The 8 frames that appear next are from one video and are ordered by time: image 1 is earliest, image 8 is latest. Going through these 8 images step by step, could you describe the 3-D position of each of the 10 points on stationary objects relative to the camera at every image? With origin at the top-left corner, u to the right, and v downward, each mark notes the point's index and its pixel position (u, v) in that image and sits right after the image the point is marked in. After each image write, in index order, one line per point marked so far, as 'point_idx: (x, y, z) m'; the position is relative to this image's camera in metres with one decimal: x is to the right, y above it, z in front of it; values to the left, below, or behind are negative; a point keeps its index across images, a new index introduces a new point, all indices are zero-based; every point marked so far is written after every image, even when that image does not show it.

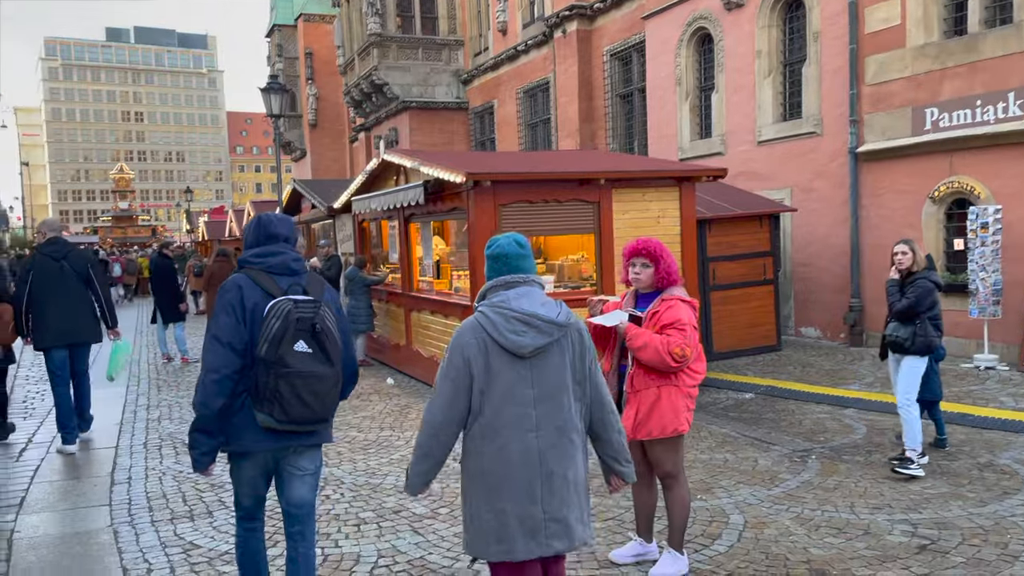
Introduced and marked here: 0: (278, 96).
0: (-4.6, +3.7, +15.4) m
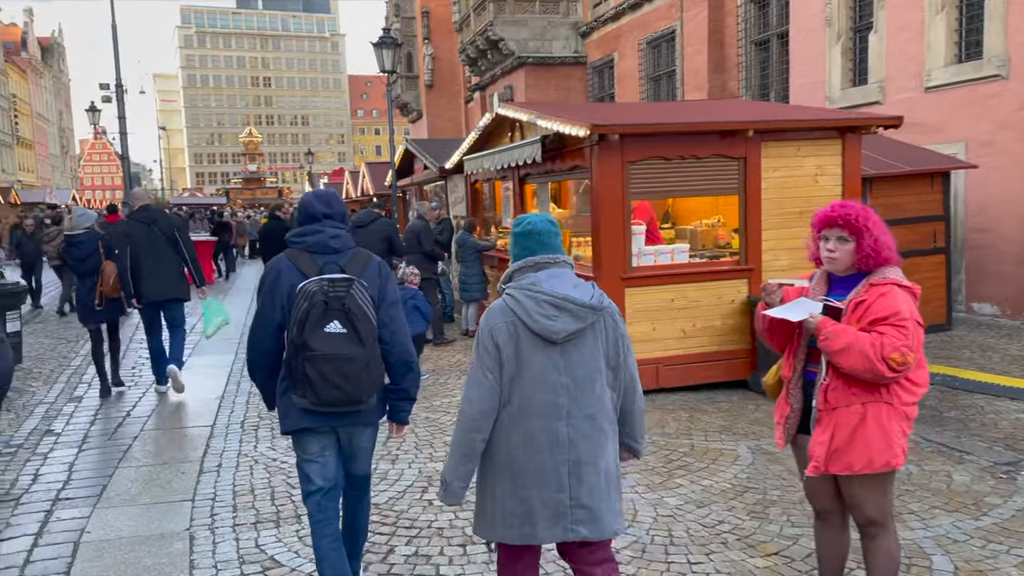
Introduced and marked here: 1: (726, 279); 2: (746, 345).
0: (-2.3, +4.4, +14.8) m
1: (+2.0, +0.1, +7.5) m
2: (+2.3, -0.6, +7.6) m
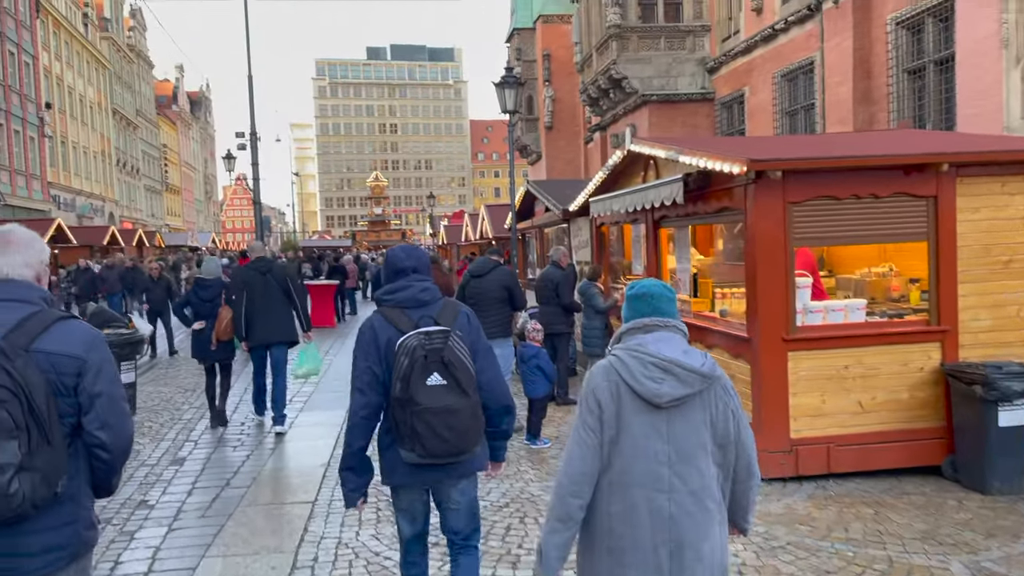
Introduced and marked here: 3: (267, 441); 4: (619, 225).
0: (0.0, +3.6, +14.2) m
1: (+3.2, -0.4, +6.2) m
2: (+3.4, -1.1, +6.3) m
3: (-2.4, -1.5, +7.7) m
4: (+1.4, +0.8, +10.0) m
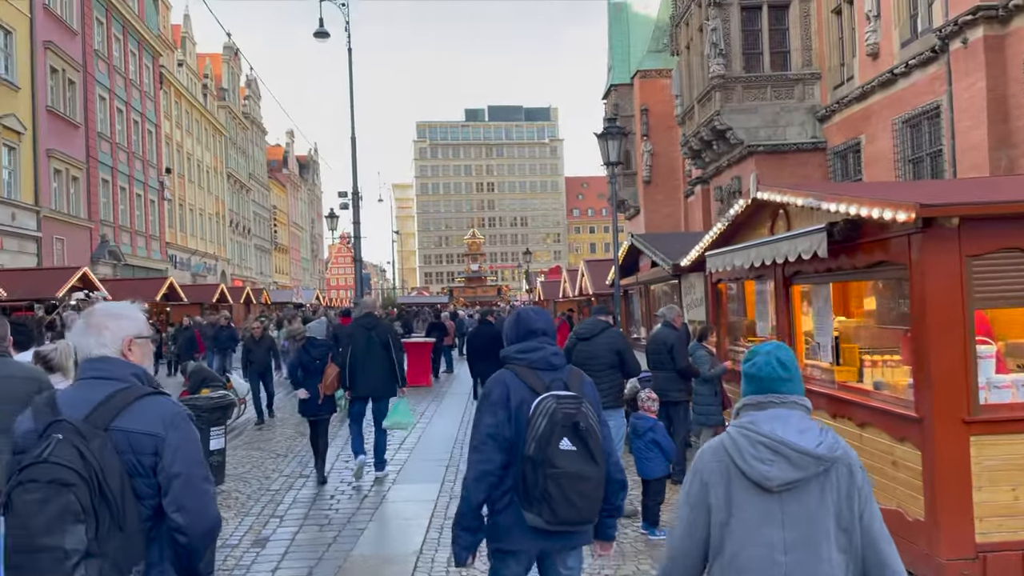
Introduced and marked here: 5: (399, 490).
0: (+1.8, +2.5, +13.6) m
1: (+3.9, -0.9, +5.0) m
2: (+4.2, -1.5, +5.0) m
3: (-1.4, -2.1, +7.1) m
4: (+2.6, +0.1, +9.1) m
5: (-1.2, -2.1, +8.1) m
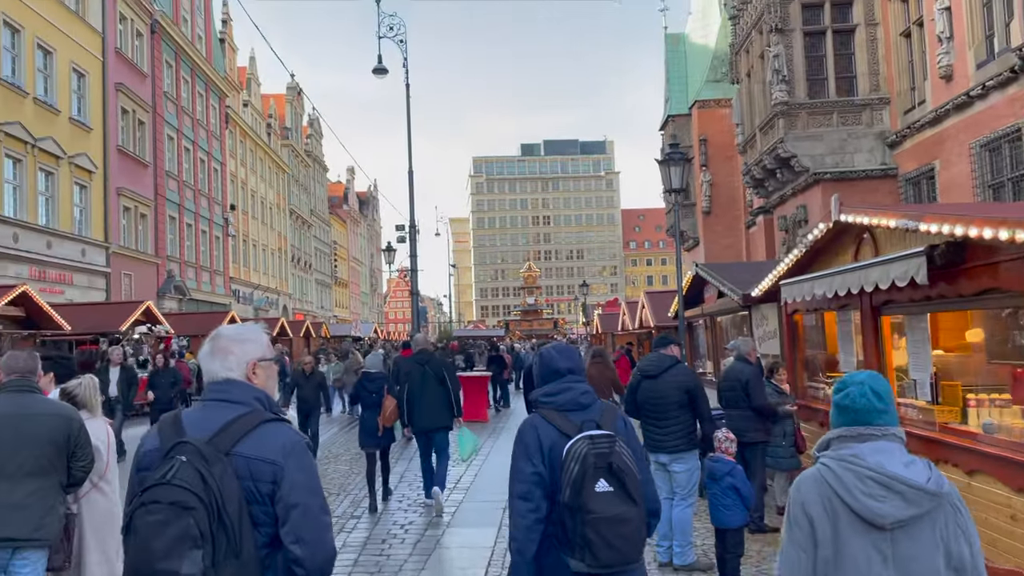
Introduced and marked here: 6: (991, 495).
0: (+2.8, +2.0, +13.2) m
1: (+4.3, -1.0, +4.3) m
2: (+4.5, -1.7, +4.2) m
3: (-0.8, -2.3, +6.6) m
4: (+3.3, -0.3, +8.4) m
5: (-0.6, -2.4, +7.7) m
6: (+3.1, -1.3, +5.1) m
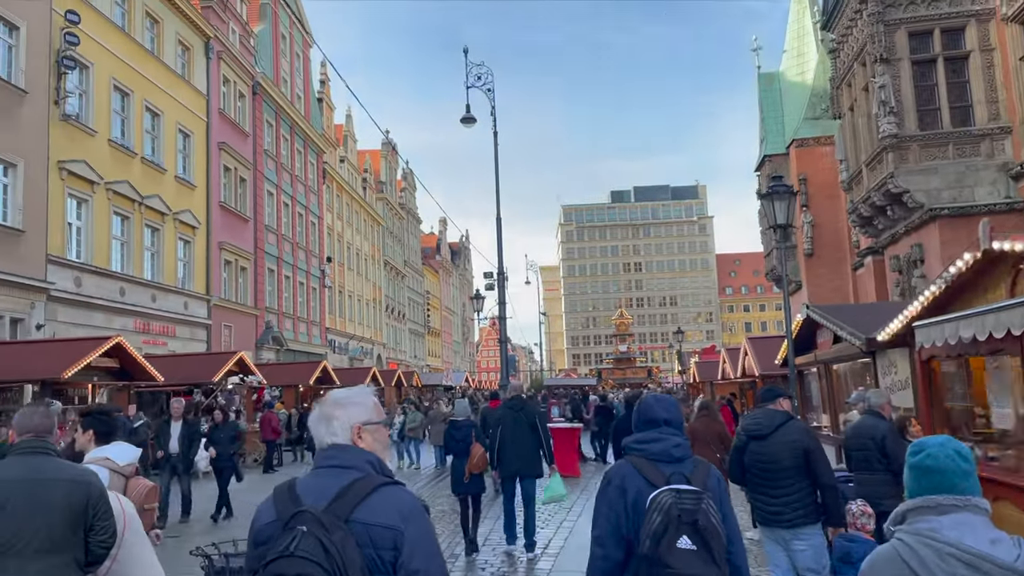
0: (+4.2, +1.3, +12.2) m
1: (+4.7, -1.2, +3.0) m
2: (+4.9, -1.8, +2.9) m
3: (-0.1, -2.7, +5.9) m
4: (+4.2, -0.7, +7.3) m
5: (+0.3, -2.8, +6.9) m
6: (+3.6, -1.5, +4.0) m
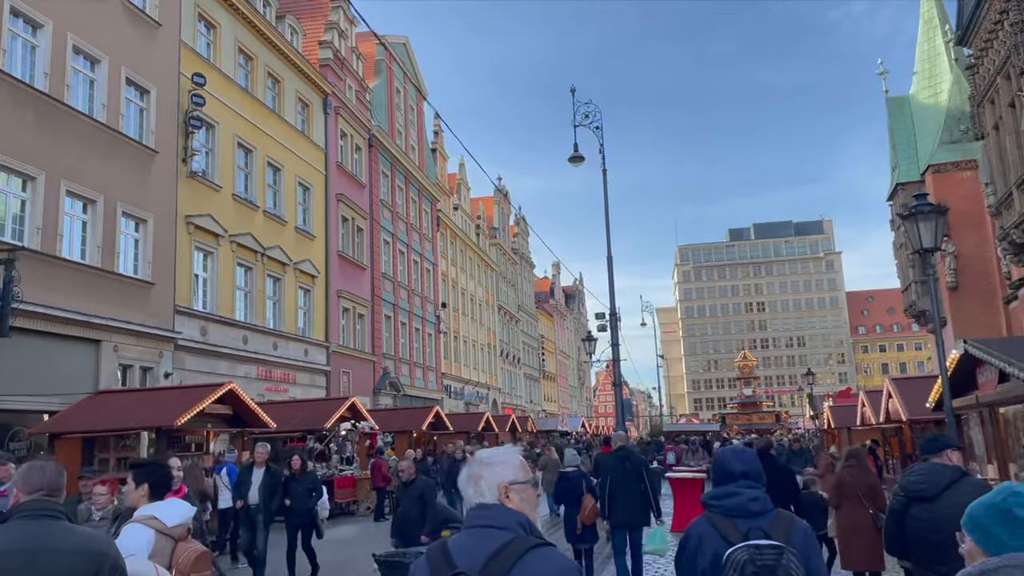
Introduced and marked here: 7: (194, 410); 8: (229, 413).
0: (+5.7, +0.8, +10.9) m
1: (+4.9, -1.1, +1.6) m
2: (+5.1, -1.7, +1.4) m
3: (+0.6, -2.9, +5.0) m
4: (+5.0, -0.9, +6.0) m
5: (+1.2, -3.1, +6.0) m
6: (+4.0, -1.6, +2.7) m
7: (-4.9, -1.9, +12.2) m
8: (-4.9, -2.1, +13.6) m
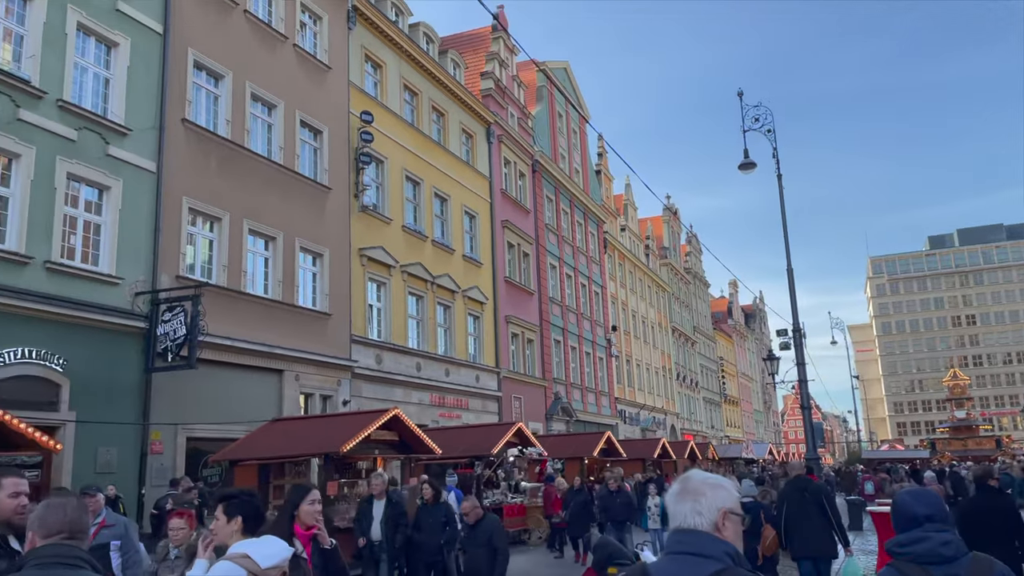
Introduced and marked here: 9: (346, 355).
0: (+7.6, +0.9, +8.8) m
1: (+4.9, -0.8, -0.2) m
2: (+5.1, -1.4, -0.4) m
3: (+1.5, -2.9, +4.1) m
4: (+5.9, -0.7, +4.1) m
5: (+2.3, -3.1, +4.8) m
6: (+4.2, -1.3, +1.1) m
7: (-2.3, -2.3, +12.3) m
8: (-2.0, -2.6, +13.7) m
9: (-4.2, -1.7, +20.0) m
